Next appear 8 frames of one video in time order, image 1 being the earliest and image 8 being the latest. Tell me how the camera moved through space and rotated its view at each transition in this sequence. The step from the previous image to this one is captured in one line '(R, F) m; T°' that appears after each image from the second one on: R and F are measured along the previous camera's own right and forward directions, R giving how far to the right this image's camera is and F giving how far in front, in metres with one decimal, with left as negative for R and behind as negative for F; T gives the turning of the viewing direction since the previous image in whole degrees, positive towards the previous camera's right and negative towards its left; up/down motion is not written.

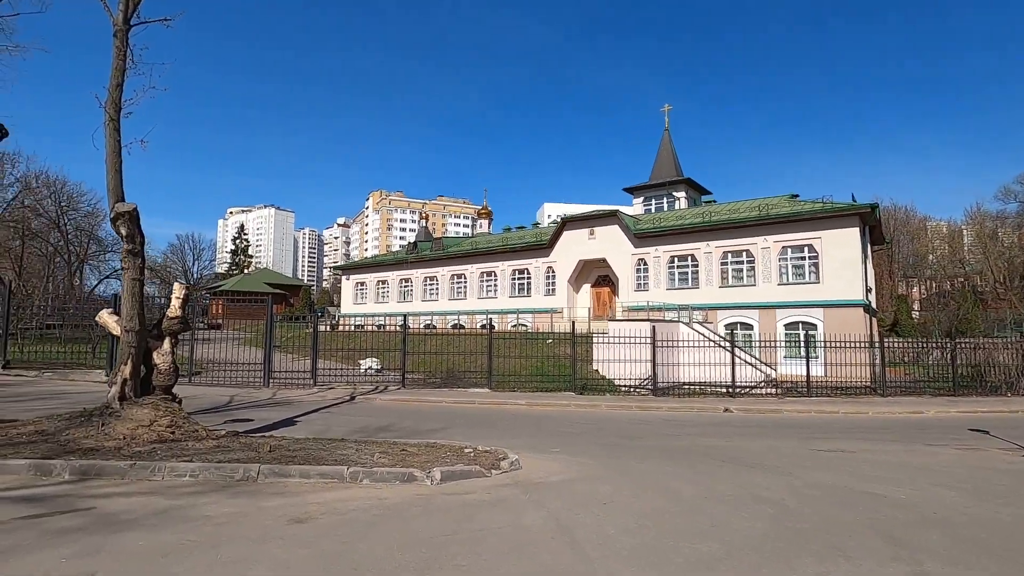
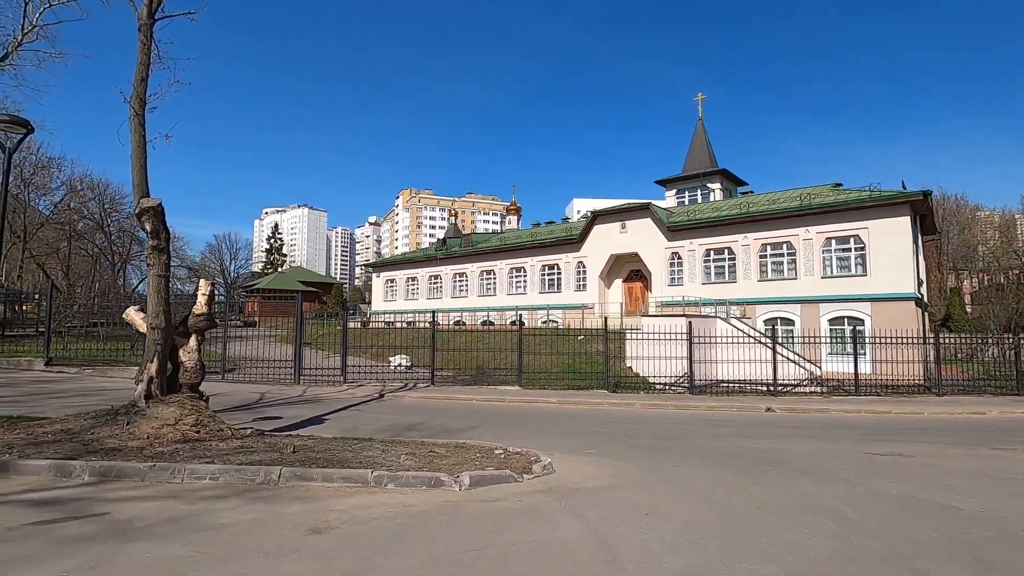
(0.0, +0.4) m; -3°
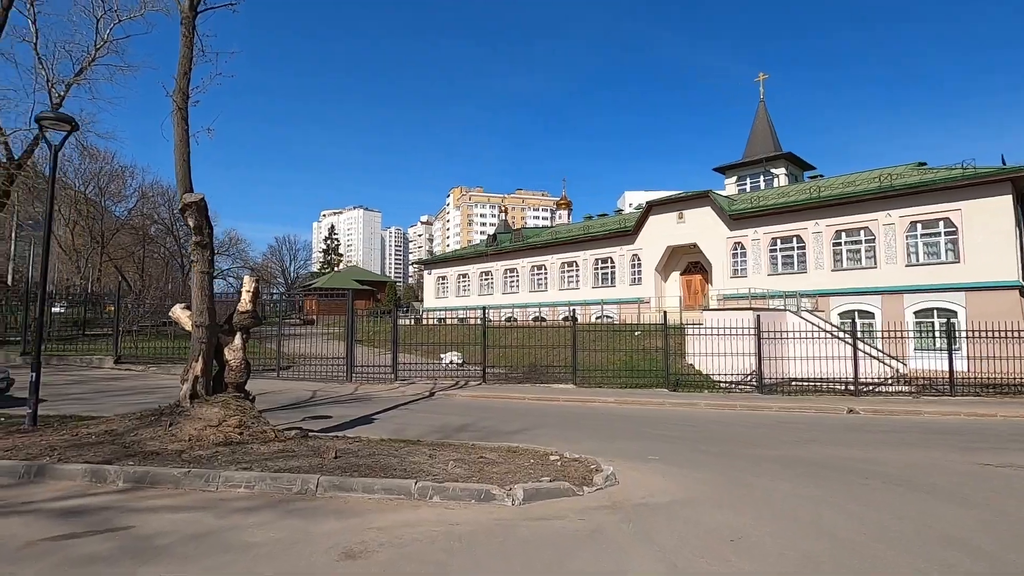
(0.0, +0.6) m; -5°
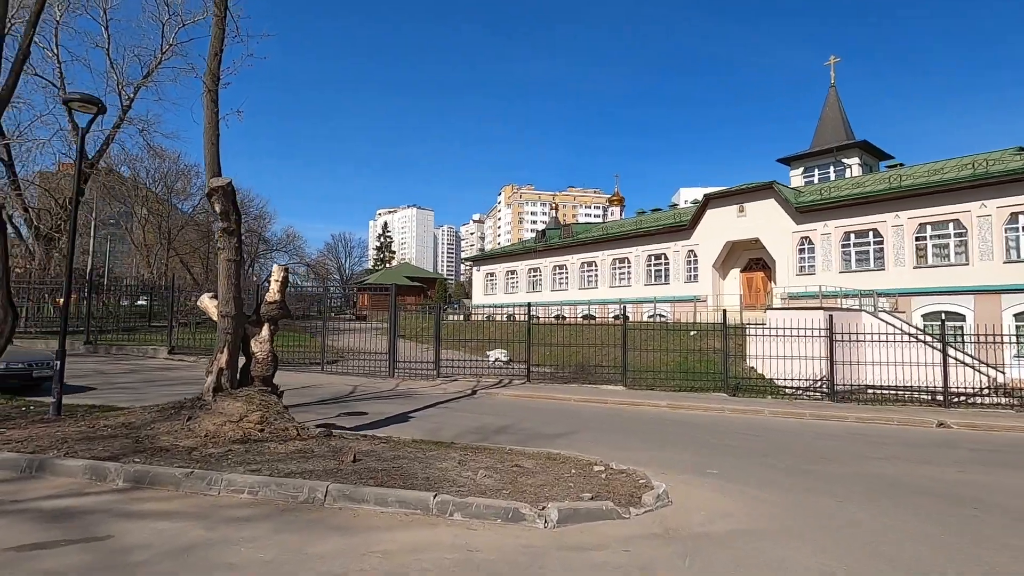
(+0.1, +0.7) m; -5°
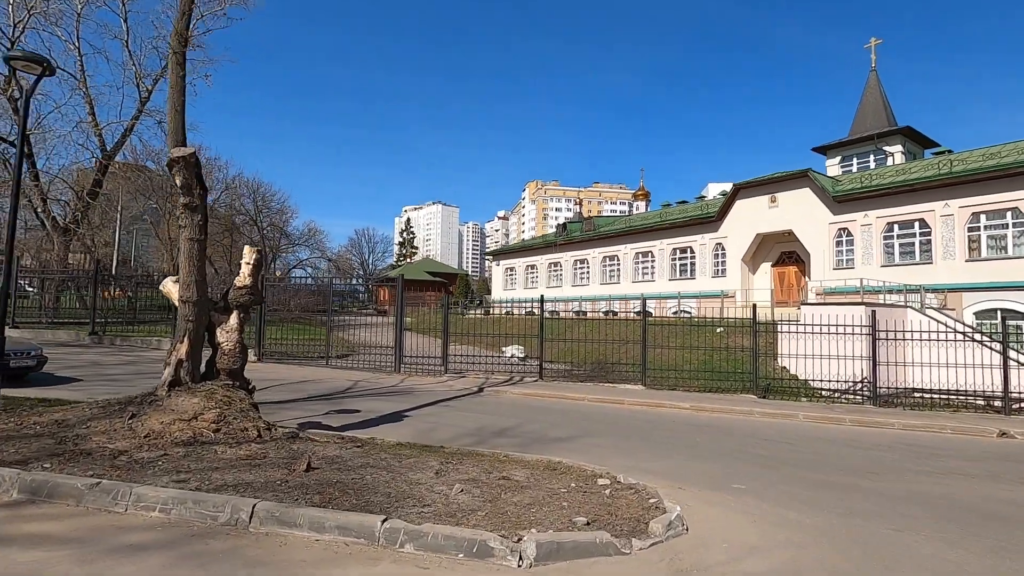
(+0.4, +1.0) m; -3°
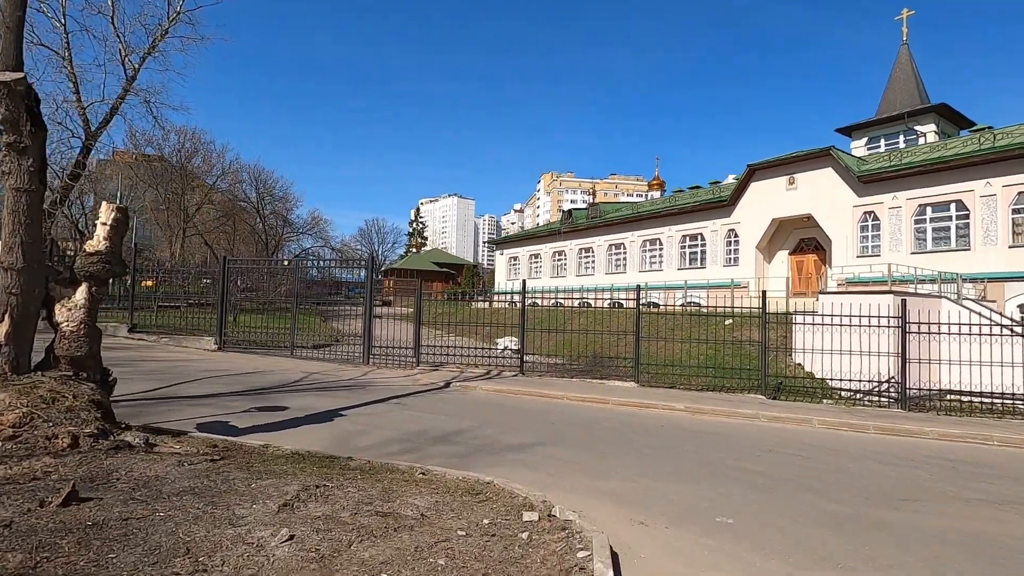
(+0.9, +1.6) m; -2°
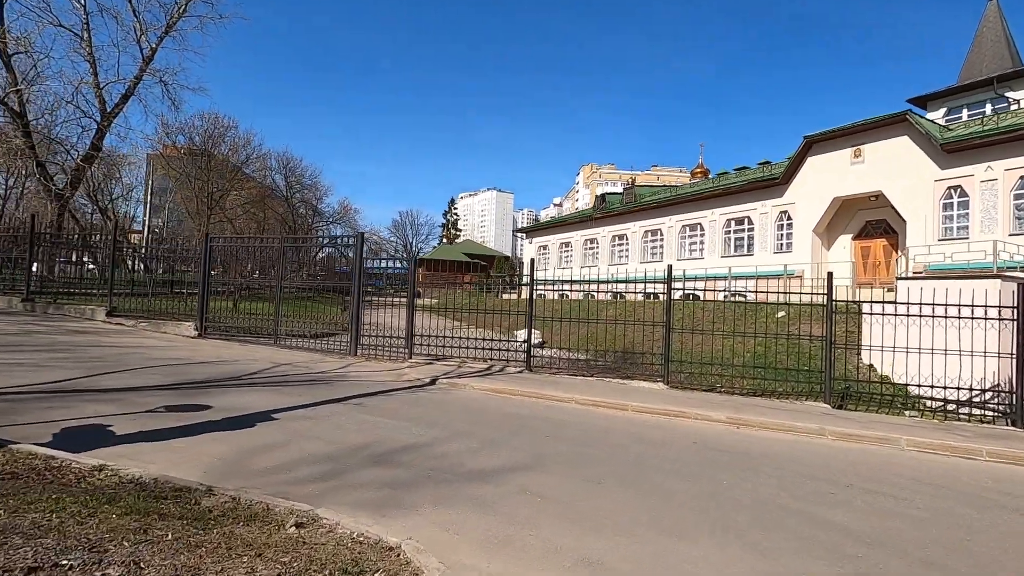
(+0.7, +2.1) m; -4°
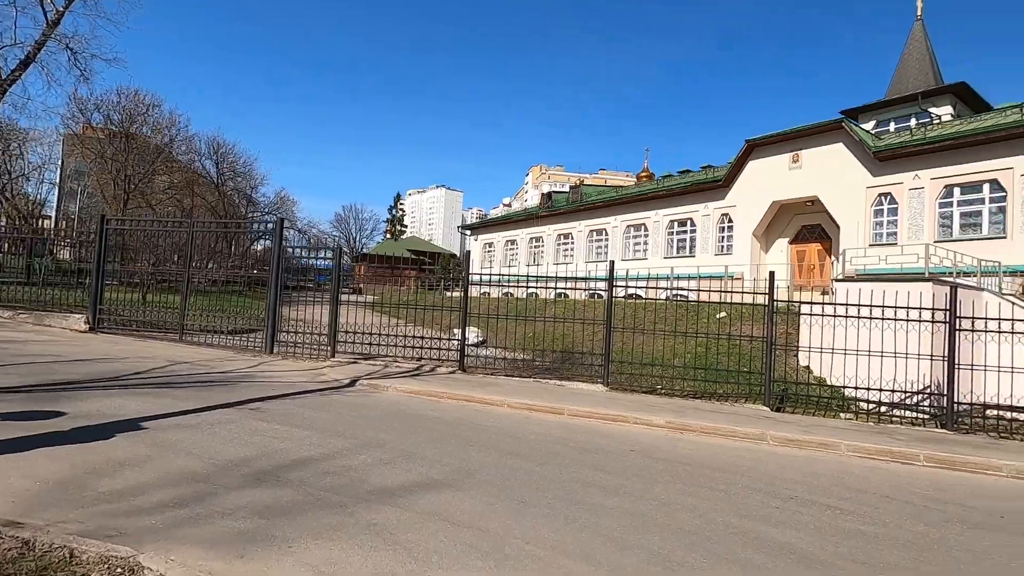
(+0.3, +0.7) m; +5°
